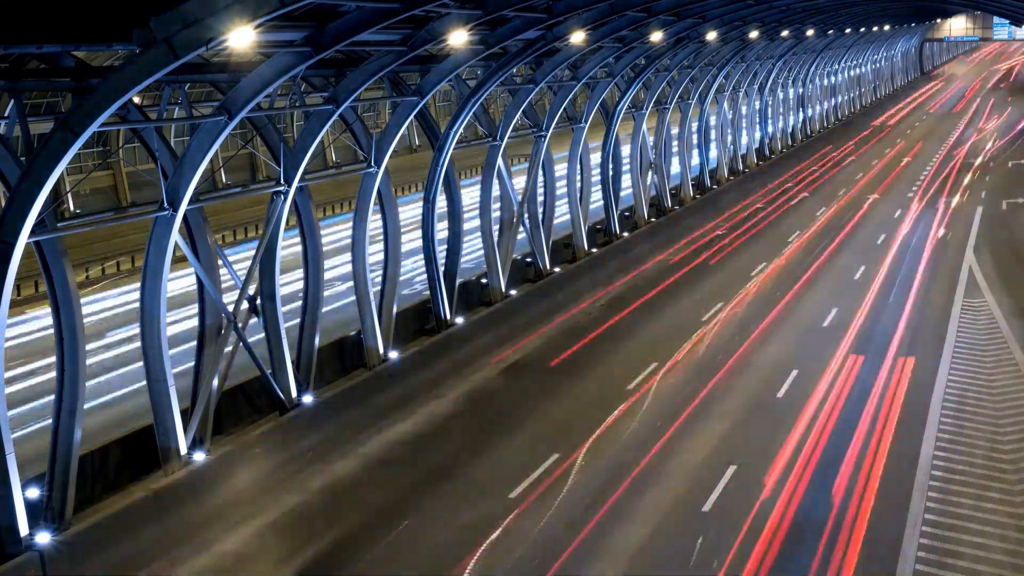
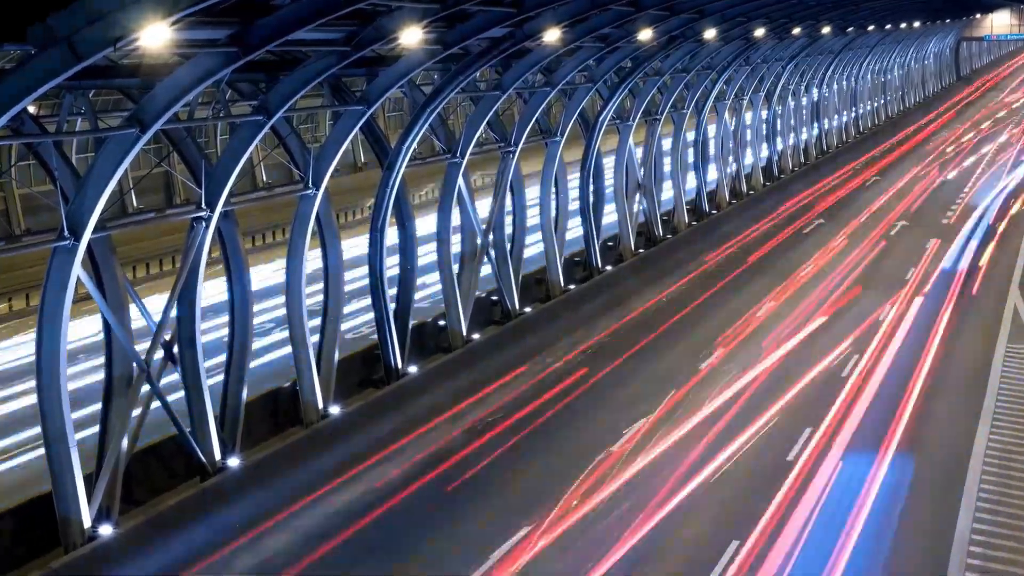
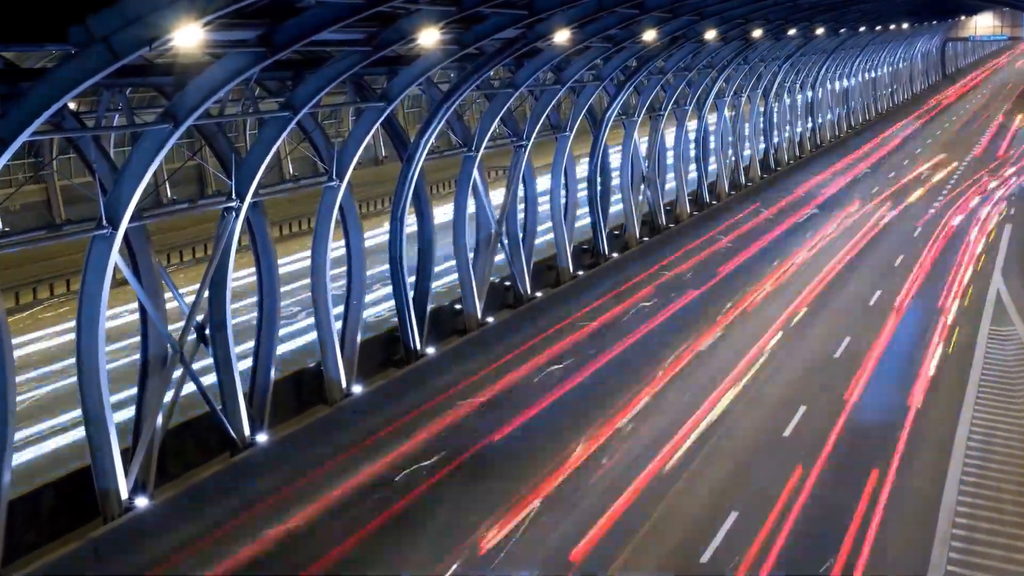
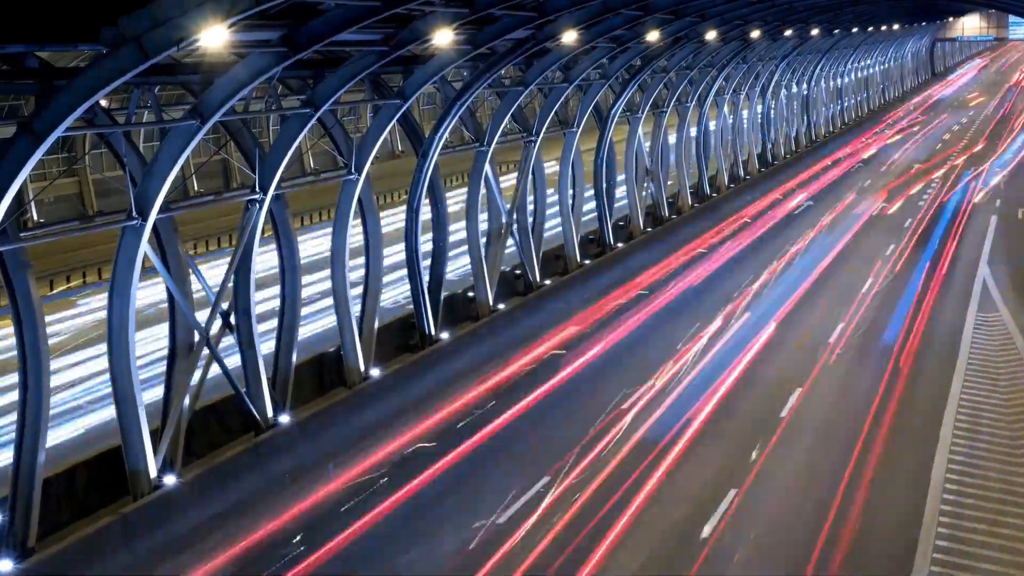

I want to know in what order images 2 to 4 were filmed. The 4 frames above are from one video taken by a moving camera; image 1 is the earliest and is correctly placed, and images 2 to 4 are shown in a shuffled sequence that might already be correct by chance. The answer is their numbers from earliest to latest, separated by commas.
4, 3, 2
